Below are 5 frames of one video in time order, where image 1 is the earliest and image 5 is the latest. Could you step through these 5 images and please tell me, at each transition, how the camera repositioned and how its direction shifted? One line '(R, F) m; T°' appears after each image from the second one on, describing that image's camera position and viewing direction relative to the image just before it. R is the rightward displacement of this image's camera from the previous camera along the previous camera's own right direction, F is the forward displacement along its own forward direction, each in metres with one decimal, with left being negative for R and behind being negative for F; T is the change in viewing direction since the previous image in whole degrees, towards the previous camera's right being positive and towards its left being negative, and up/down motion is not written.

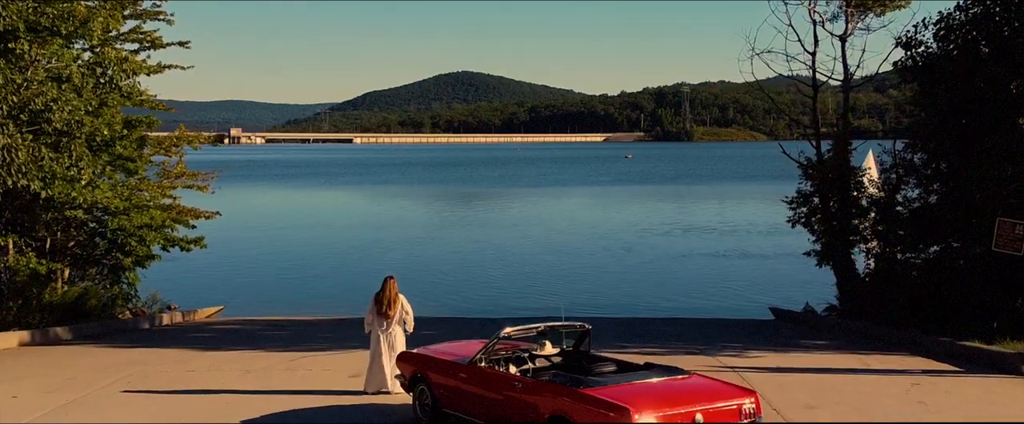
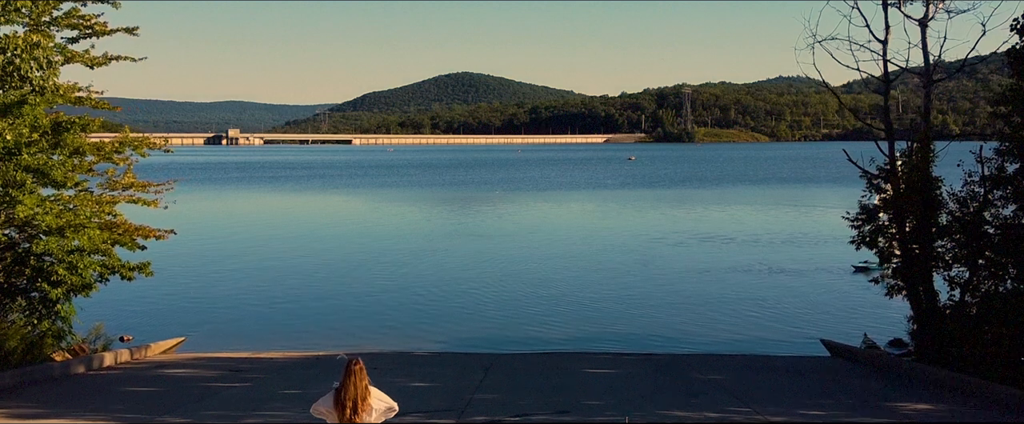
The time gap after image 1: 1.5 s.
(-0.1, +2.1) m; 0°
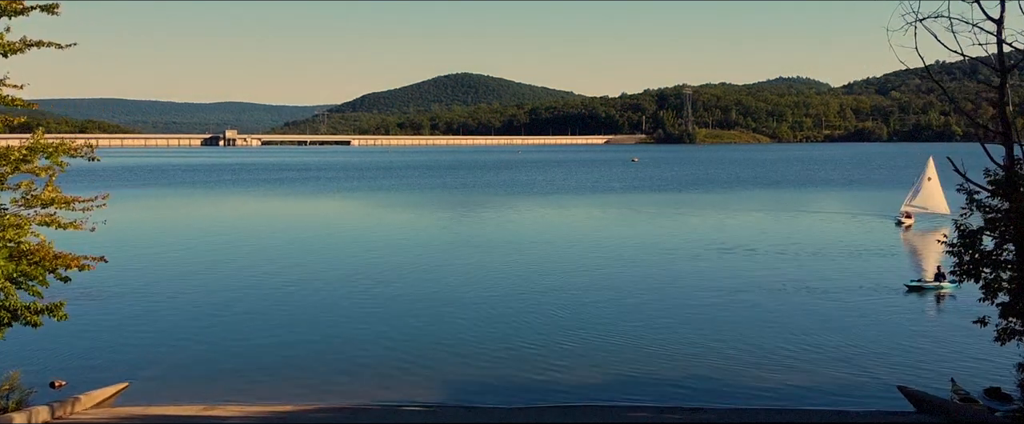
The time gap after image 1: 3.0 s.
(-0.1, +2.2) m; 0°
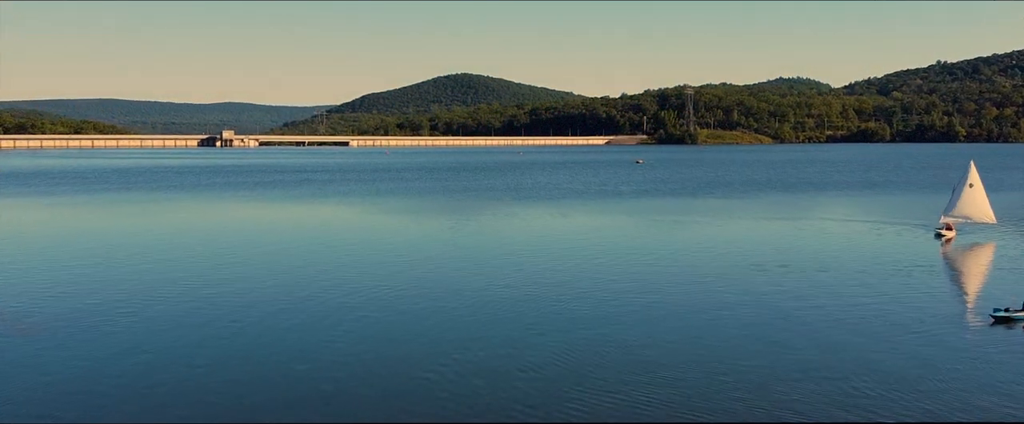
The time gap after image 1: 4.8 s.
(-0.2, +2.5) m; 0°
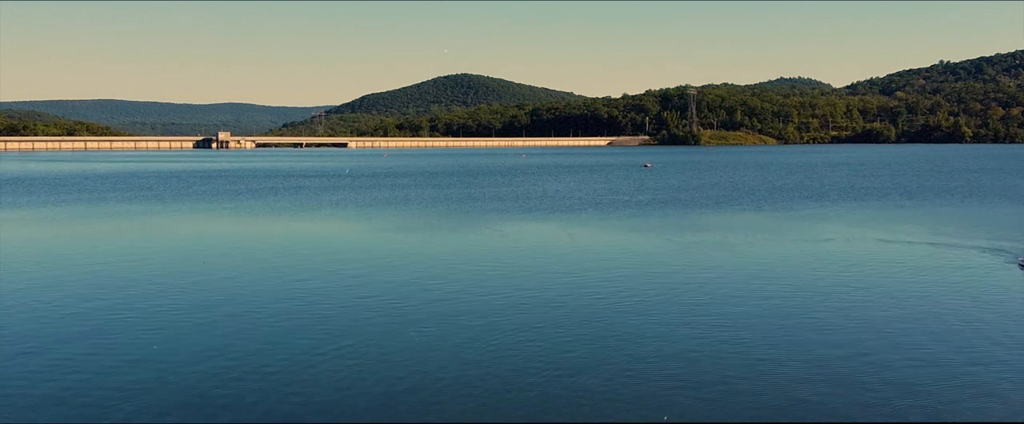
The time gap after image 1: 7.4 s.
(-0.4, +4.0) m; 0°
